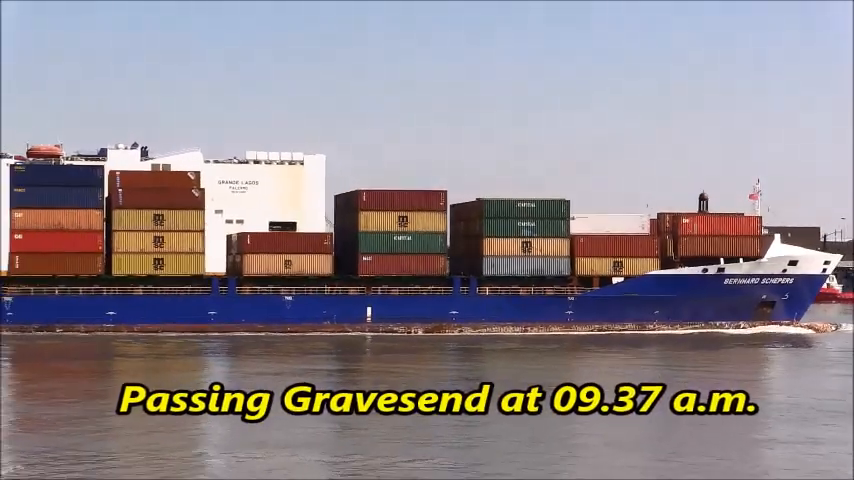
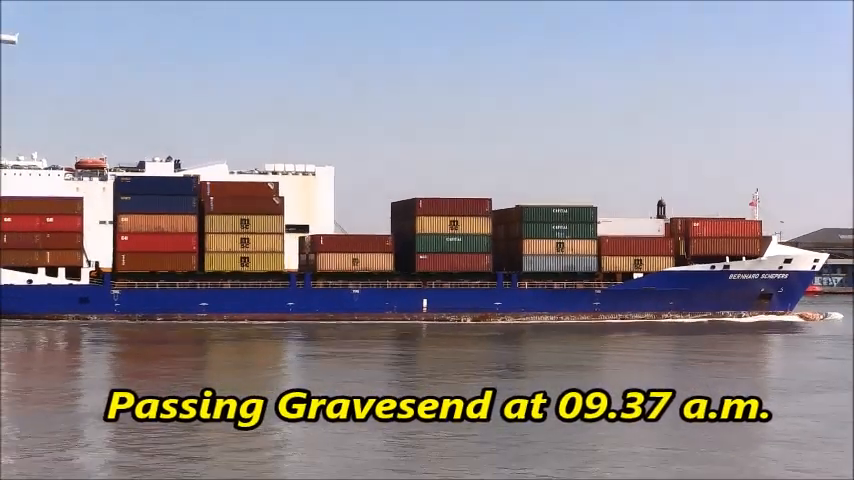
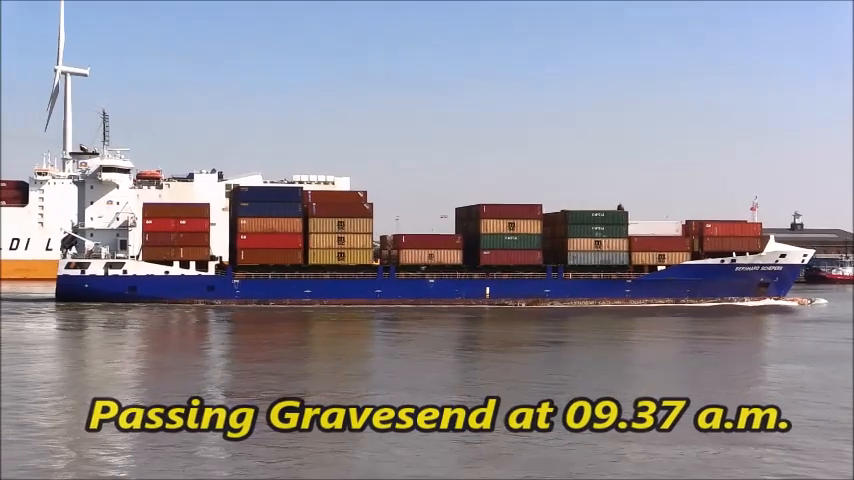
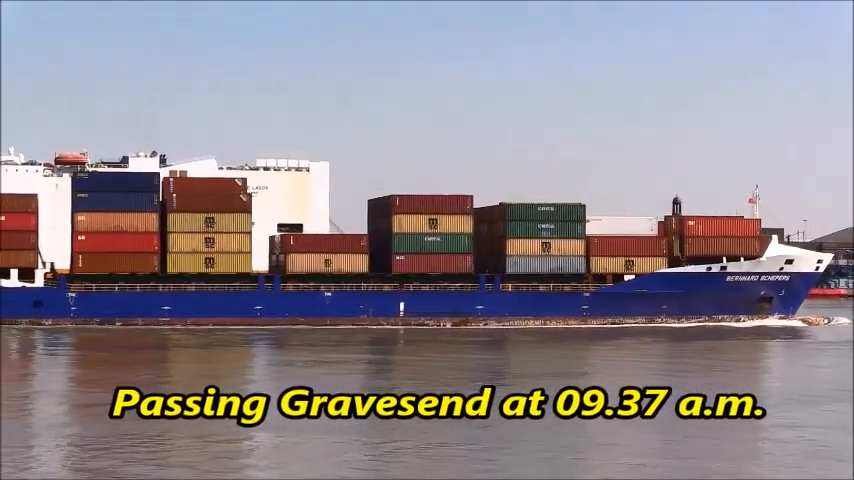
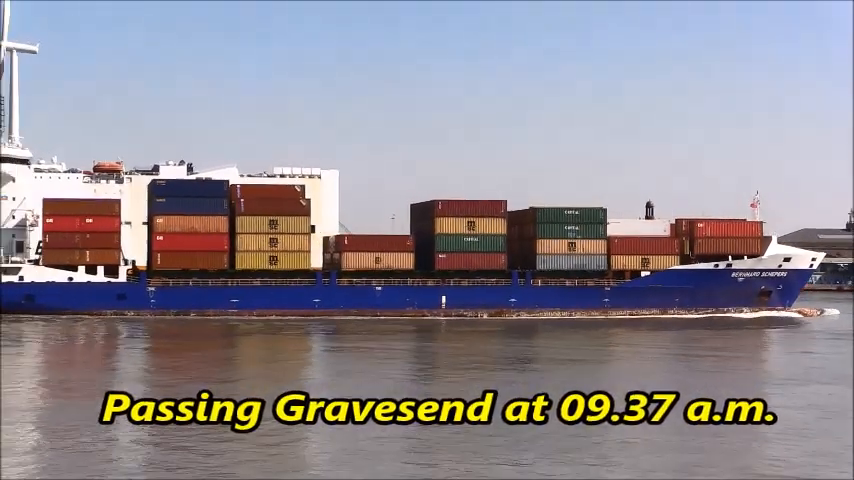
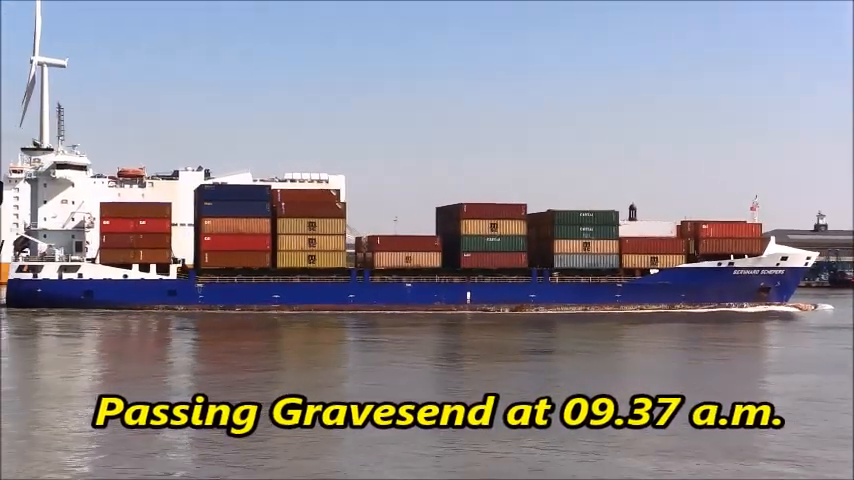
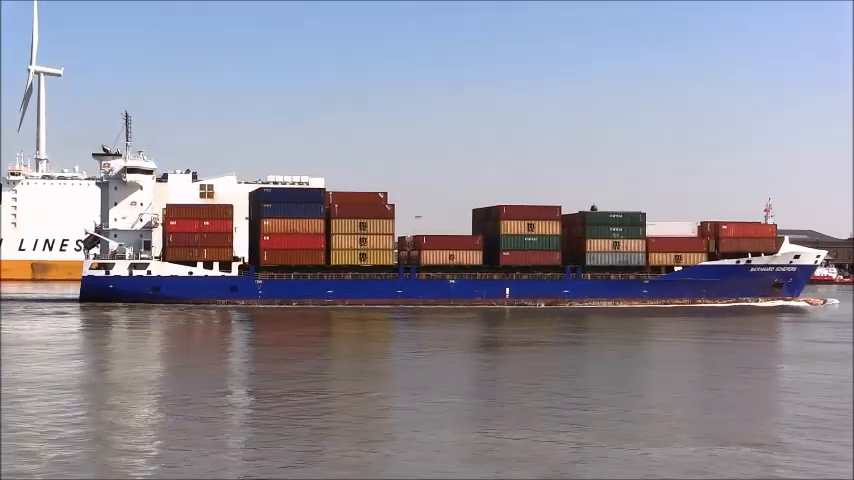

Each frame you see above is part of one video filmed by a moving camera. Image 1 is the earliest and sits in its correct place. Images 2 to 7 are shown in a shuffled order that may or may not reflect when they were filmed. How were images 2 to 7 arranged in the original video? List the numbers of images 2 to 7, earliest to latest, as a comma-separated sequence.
4, 2, 5, 6, 3, 7
